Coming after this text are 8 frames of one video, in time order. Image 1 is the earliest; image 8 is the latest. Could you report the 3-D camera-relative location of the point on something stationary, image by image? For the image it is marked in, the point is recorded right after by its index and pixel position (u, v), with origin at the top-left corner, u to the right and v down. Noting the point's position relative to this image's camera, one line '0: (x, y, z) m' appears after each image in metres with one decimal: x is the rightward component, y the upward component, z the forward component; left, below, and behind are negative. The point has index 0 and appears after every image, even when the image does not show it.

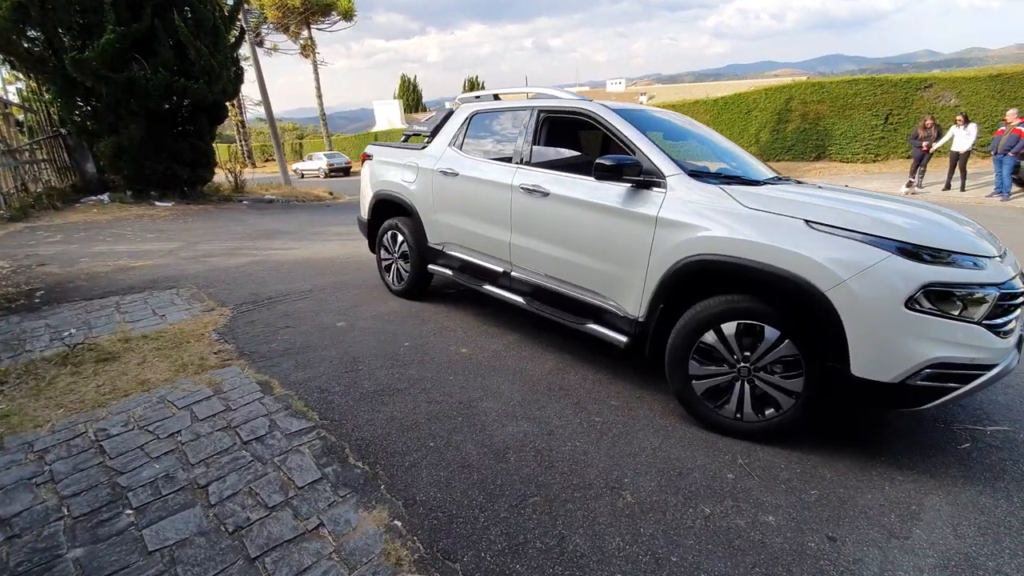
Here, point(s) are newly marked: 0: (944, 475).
0: (+2.5, -1.1, +2.9) m
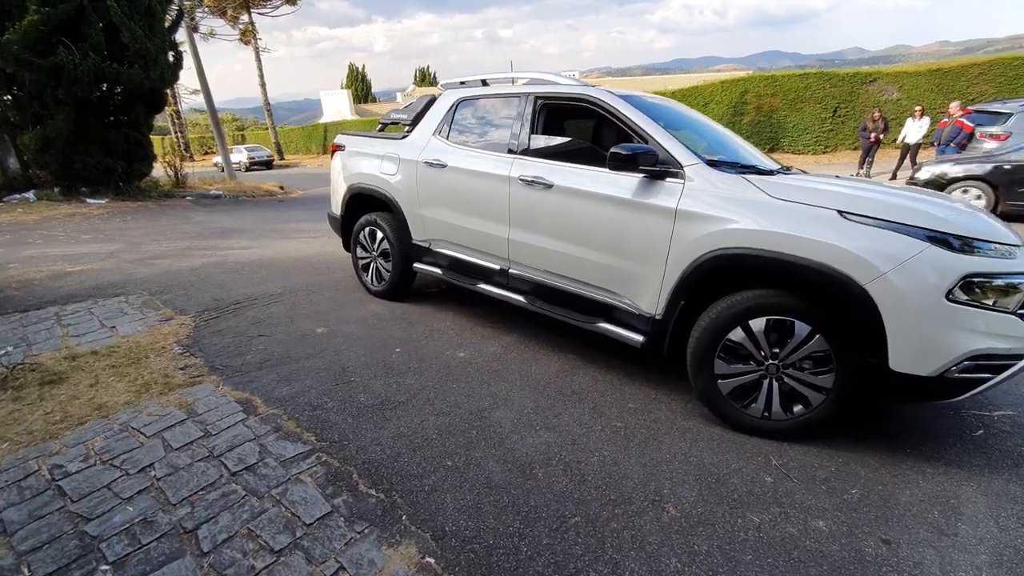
0: (+2.7, -1.0, +2.9) m
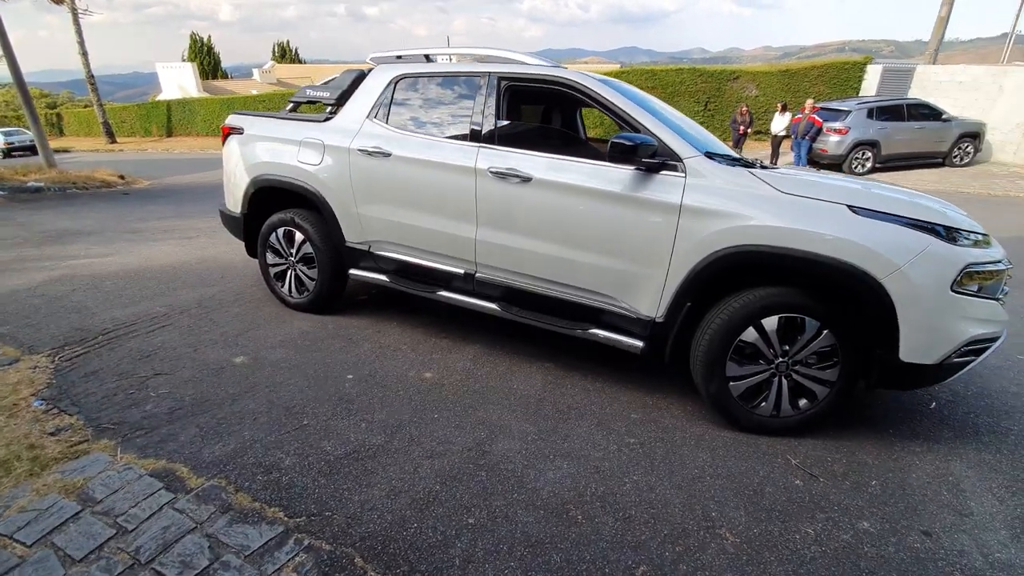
0: (+2.7, -0.9, +3.1) m
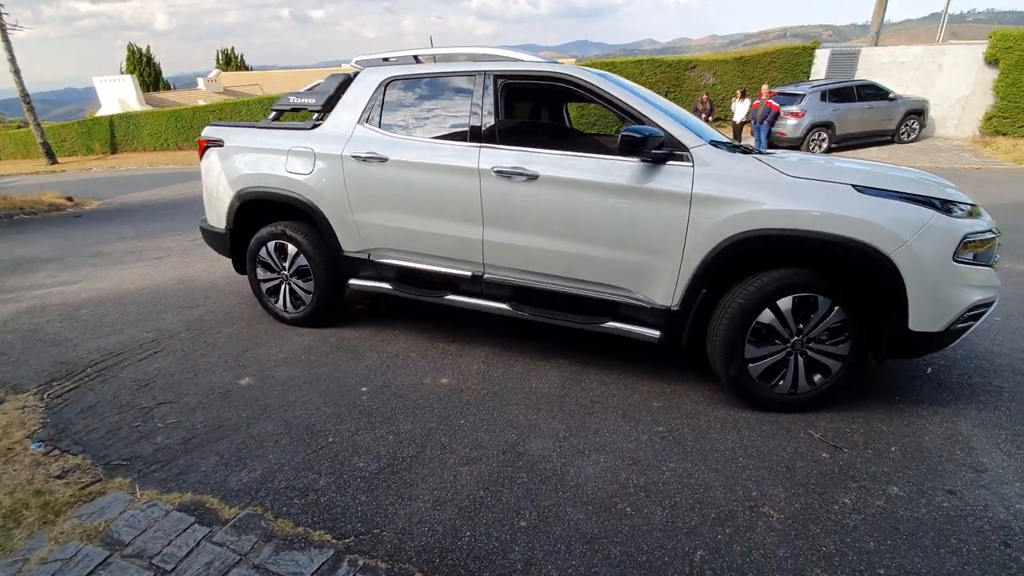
0: (+2.9, -0.7, +3.3) m
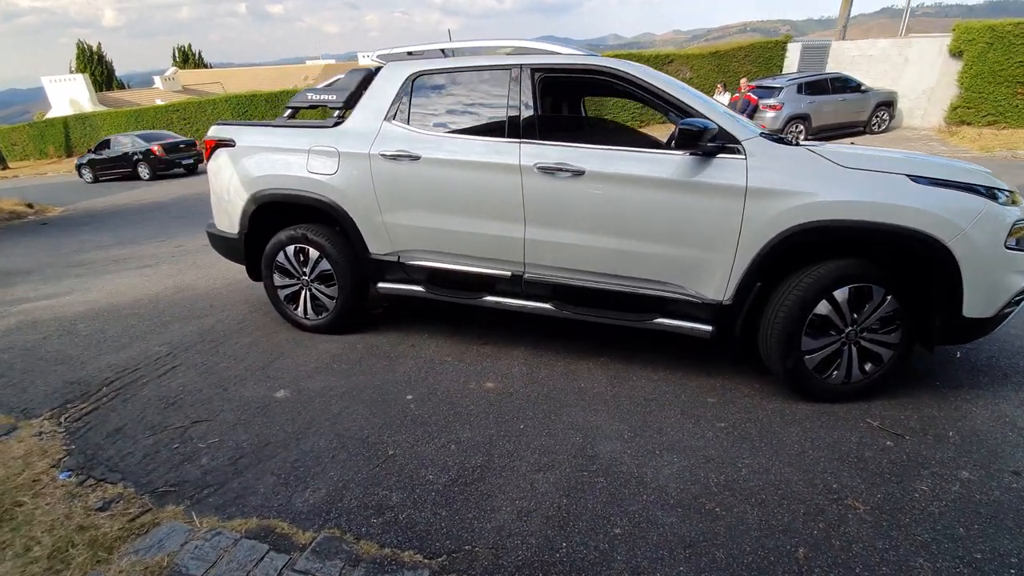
0: (+3.2, -0.6, +3.4) m
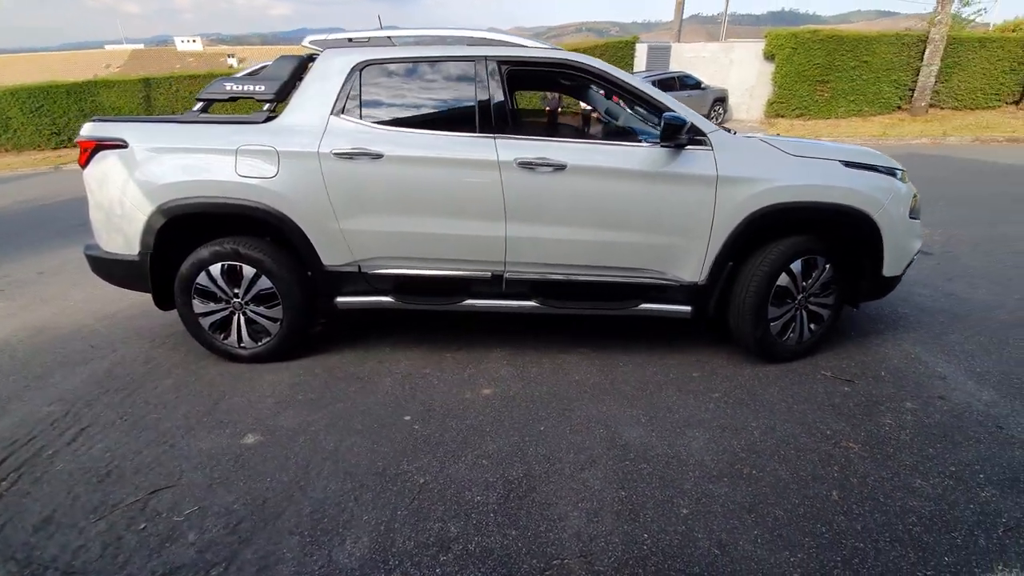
0: (+3.1, -0.3, +4.1) m
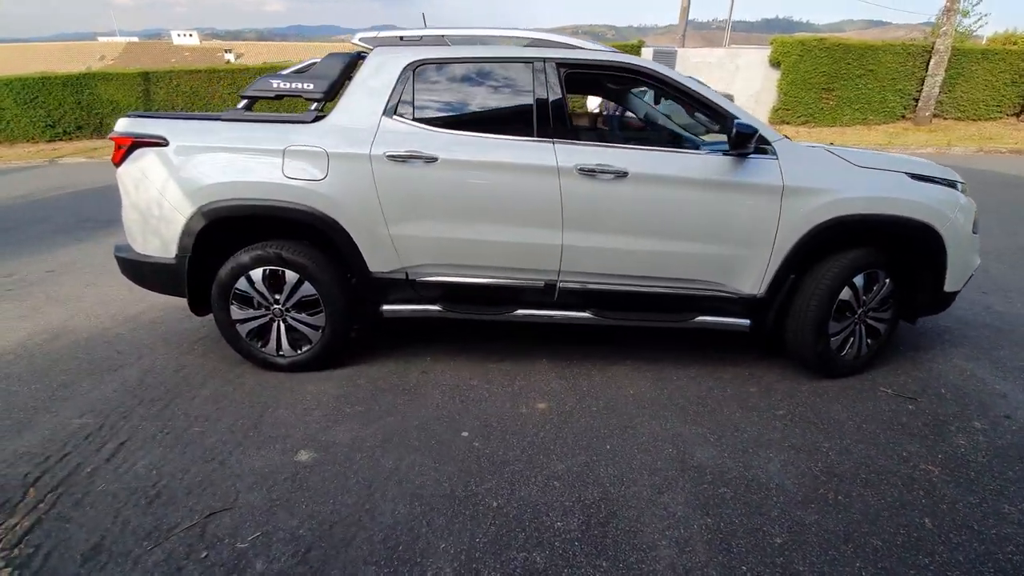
0: (+3.4, -0.4, +4.1) m
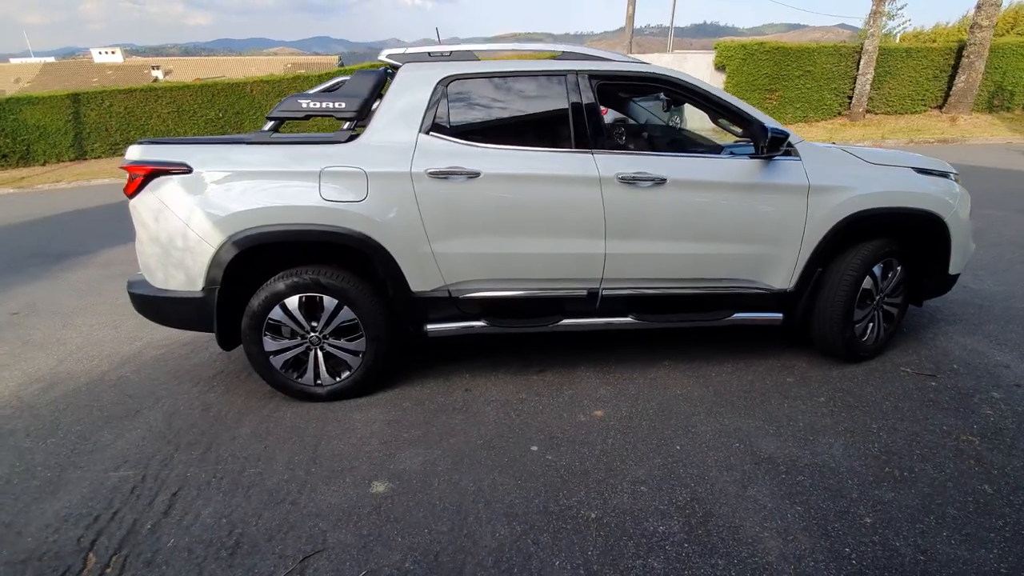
0: (+3.7, -0.3, +4.4) m
